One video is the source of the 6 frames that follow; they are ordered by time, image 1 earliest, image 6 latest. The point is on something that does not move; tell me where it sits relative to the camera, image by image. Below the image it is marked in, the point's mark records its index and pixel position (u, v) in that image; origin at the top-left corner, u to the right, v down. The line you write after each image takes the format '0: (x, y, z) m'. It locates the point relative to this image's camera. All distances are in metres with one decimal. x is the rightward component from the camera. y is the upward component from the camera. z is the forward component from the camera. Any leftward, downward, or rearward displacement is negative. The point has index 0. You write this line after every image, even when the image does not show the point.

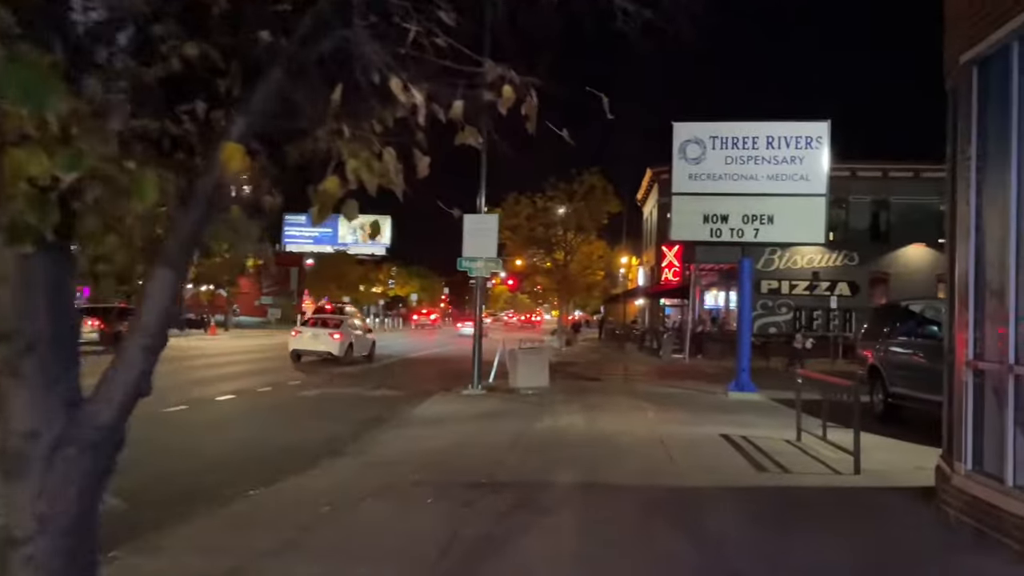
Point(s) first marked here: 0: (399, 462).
0: (-1.6, -2.5, +11.2) m
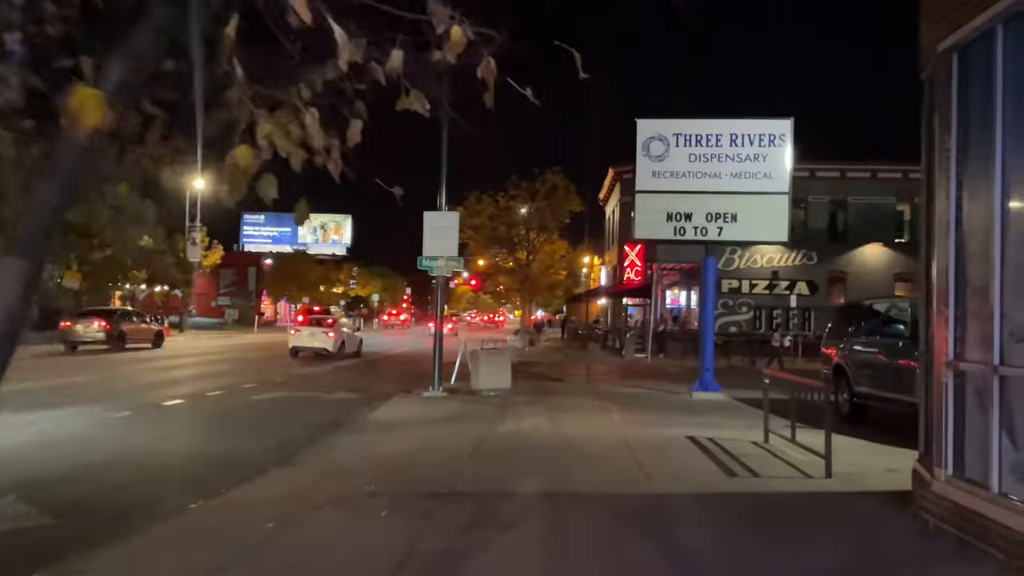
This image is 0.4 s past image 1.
0: (-2.1, -2.5, +10.7) m
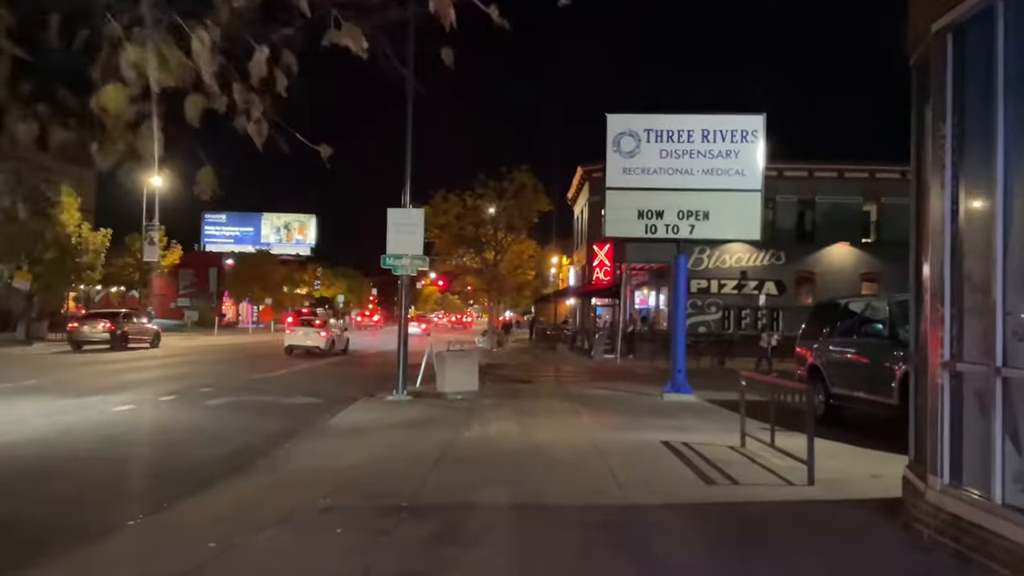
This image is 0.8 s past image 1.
0: (-2.6, -2.4, +10.0) m
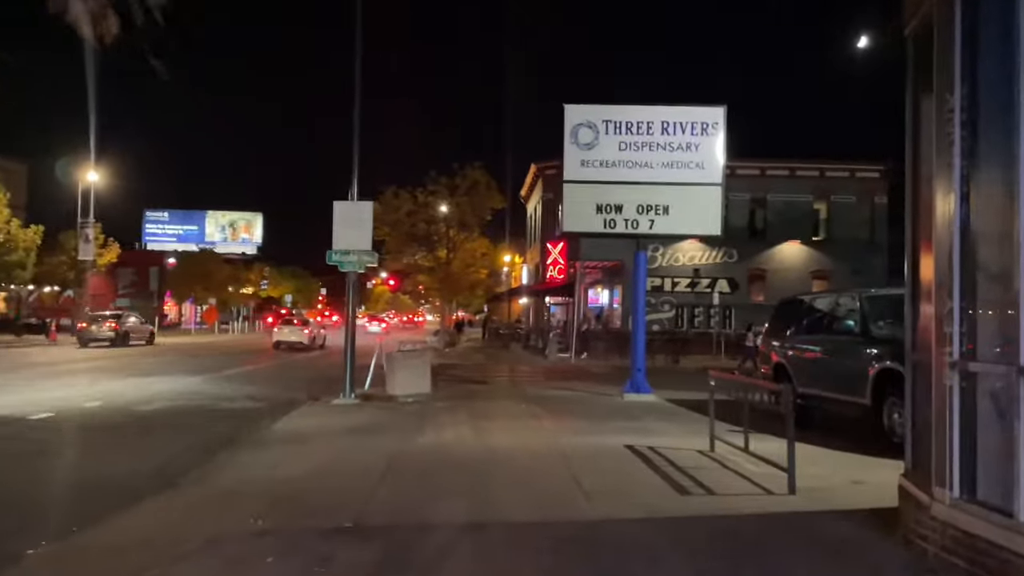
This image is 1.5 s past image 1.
0: (-3.1, -2.4, +9.0) m
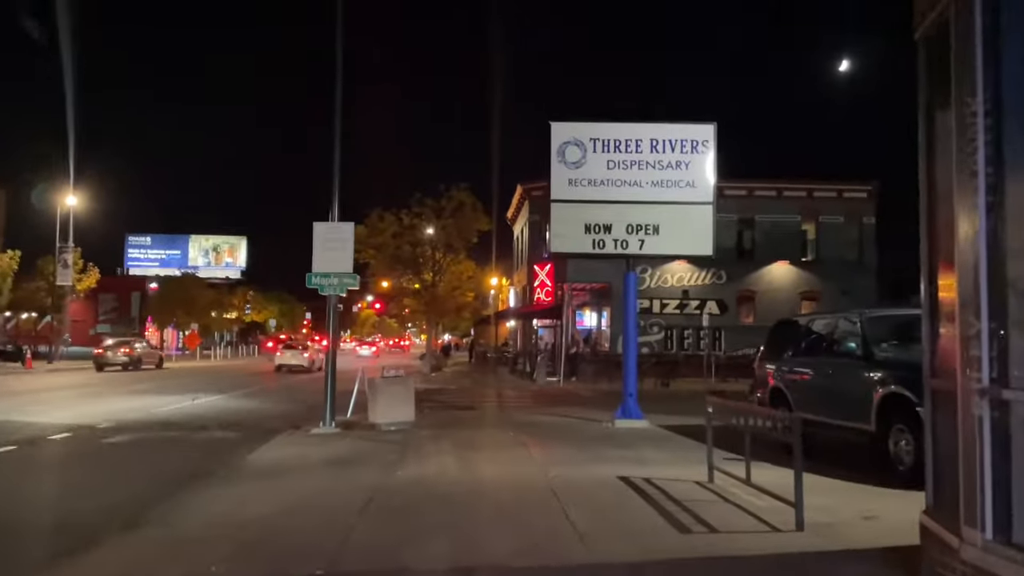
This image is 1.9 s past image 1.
0: (-3.2, -2.6, +8.4) m
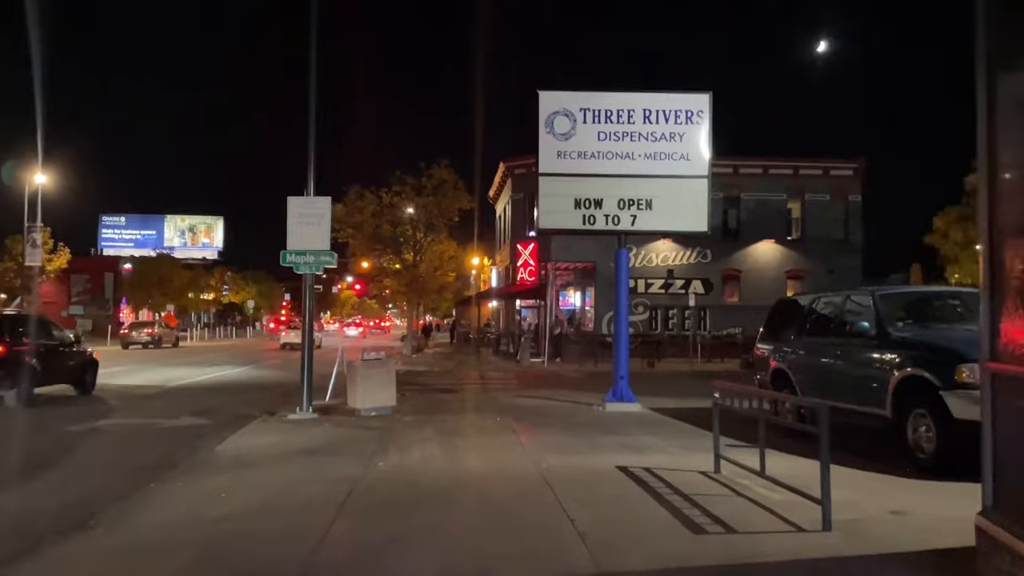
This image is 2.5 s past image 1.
0: (-3.3, -2.4, +7.5) m
